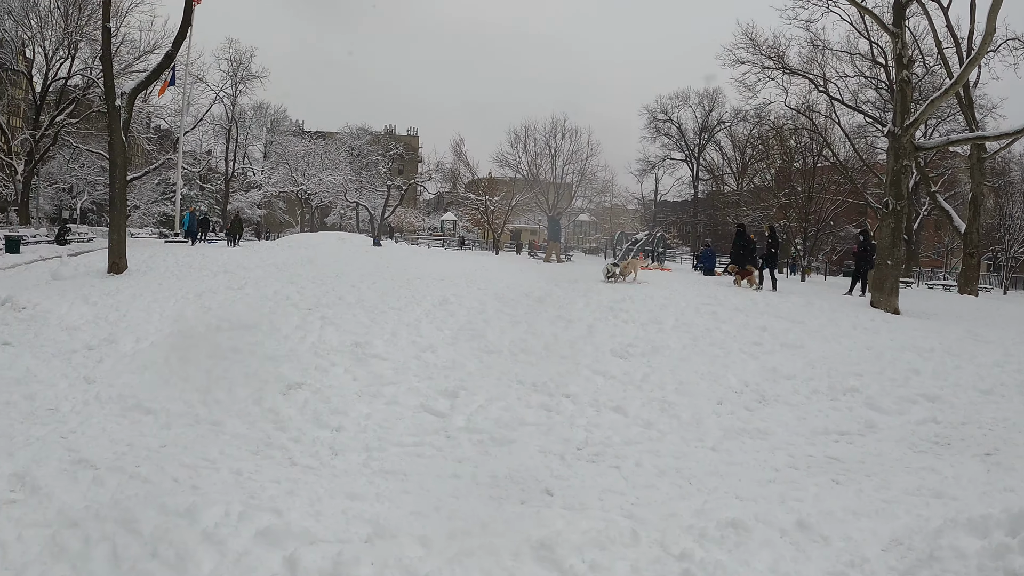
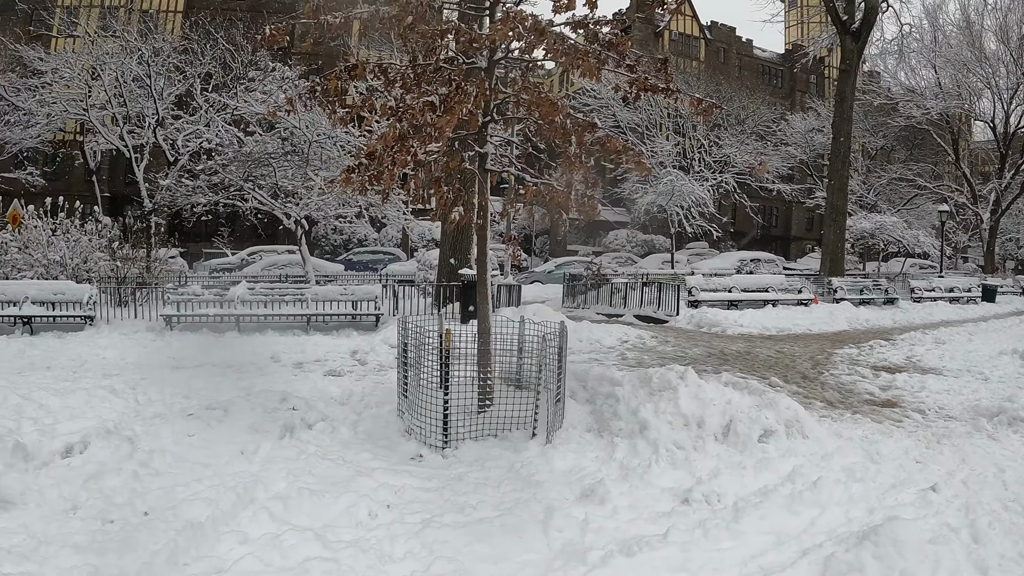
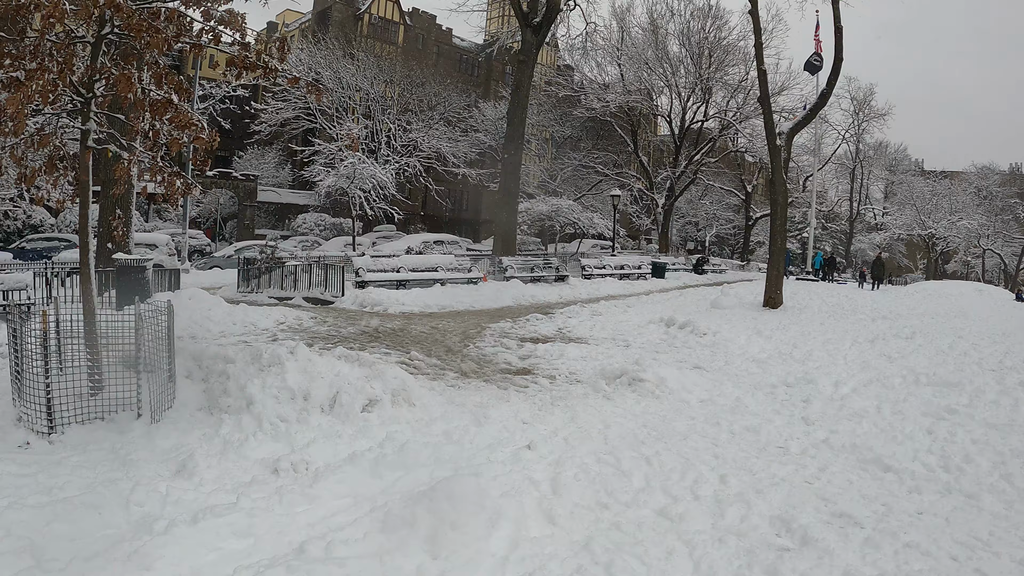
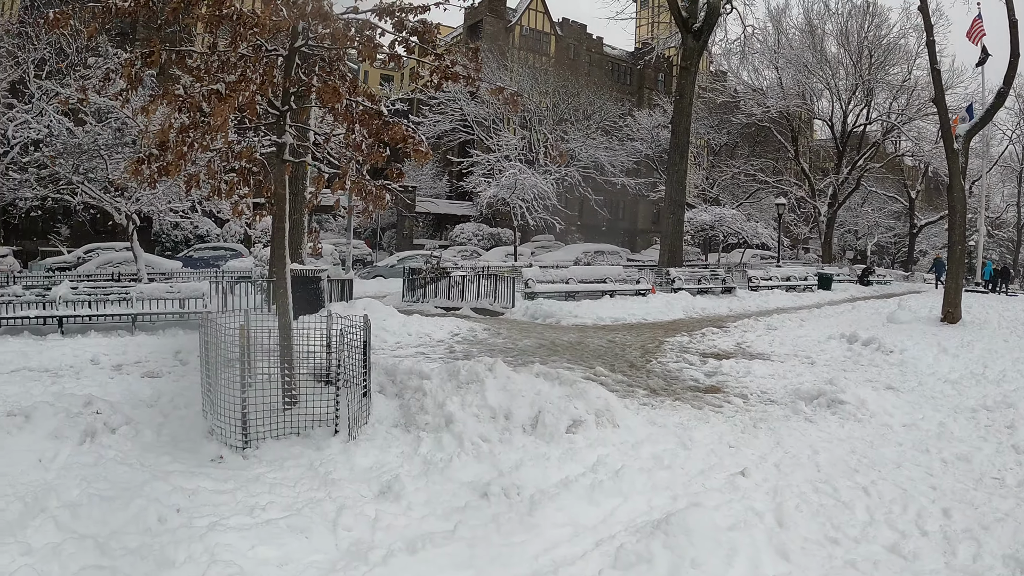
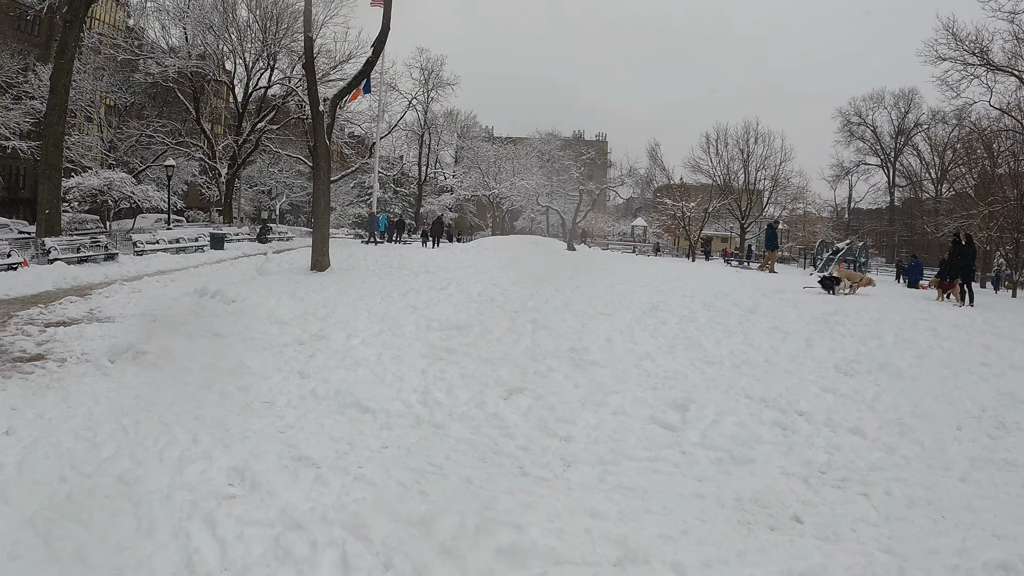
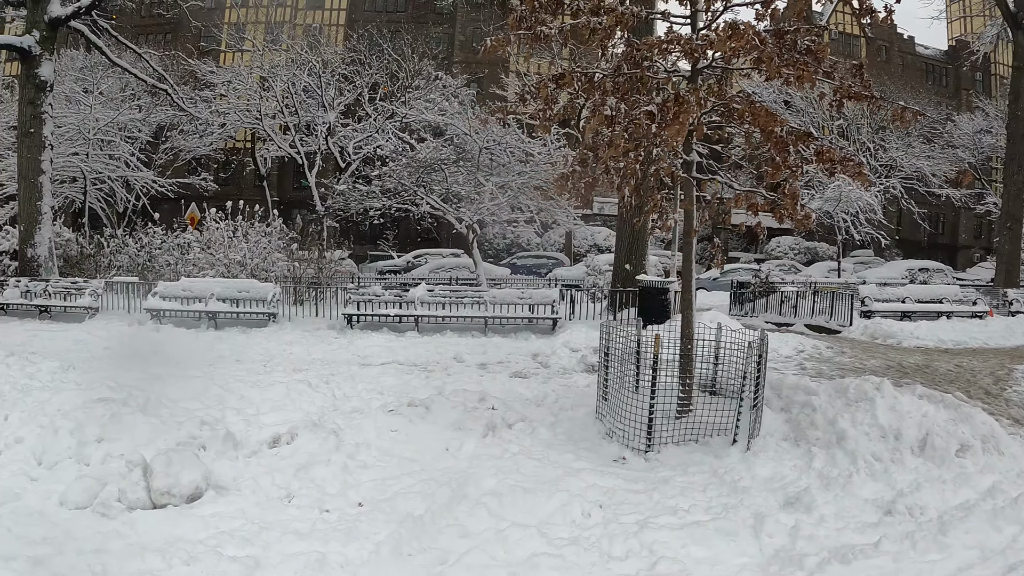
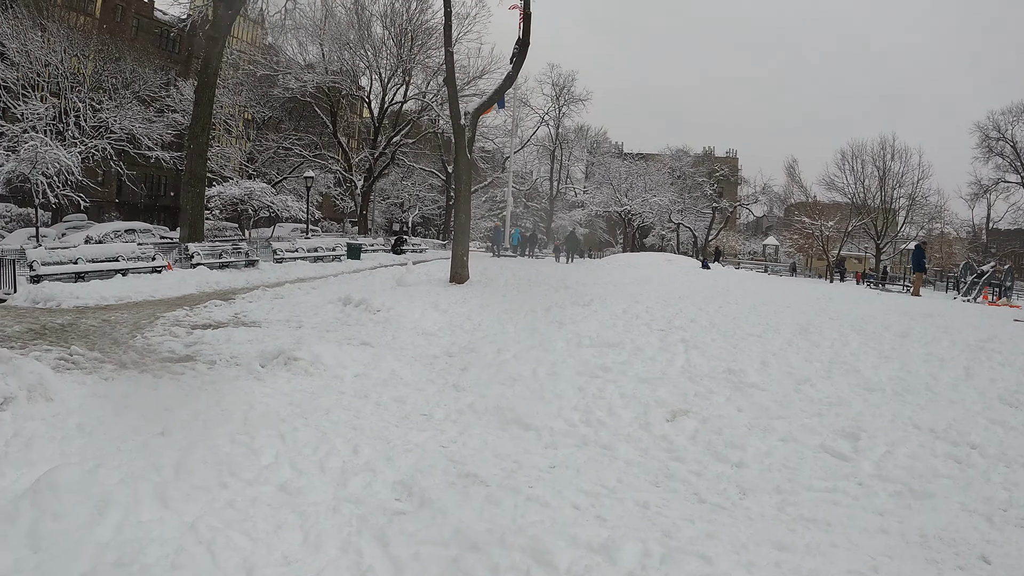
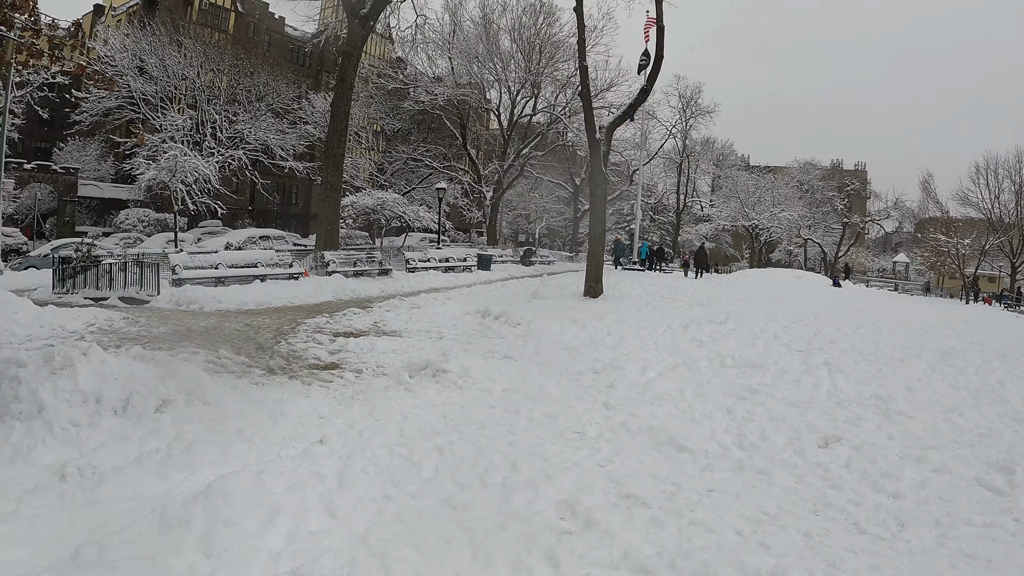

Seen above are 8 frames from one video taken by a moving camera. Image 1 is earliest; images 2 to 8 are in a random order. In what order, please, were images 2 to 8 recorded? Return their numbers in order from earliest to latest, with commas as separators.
5, 7, 8, 3, 4, 2, 6
